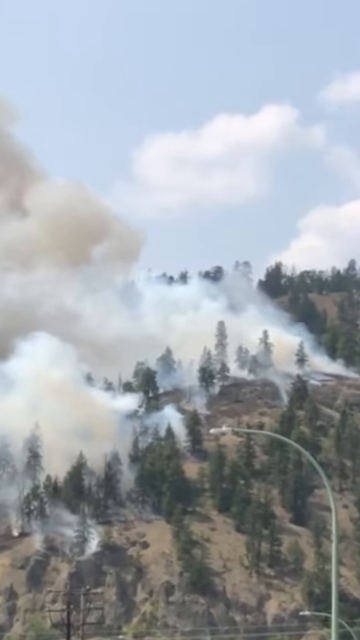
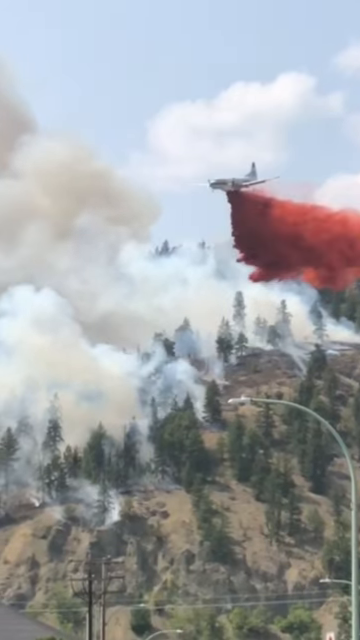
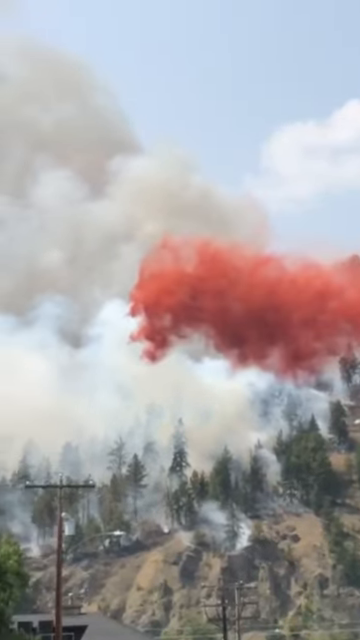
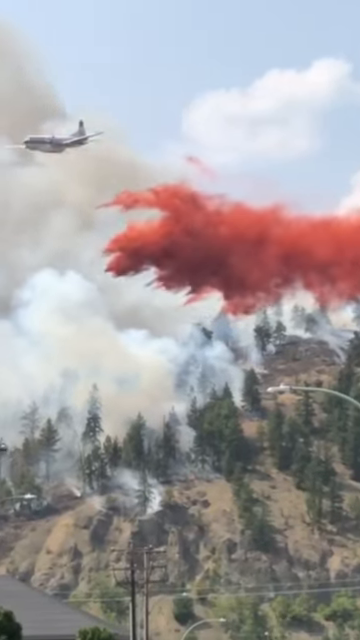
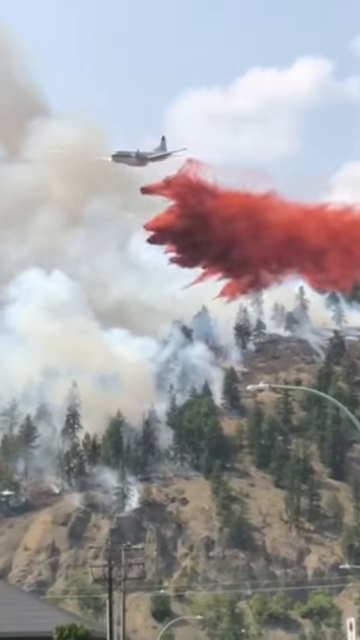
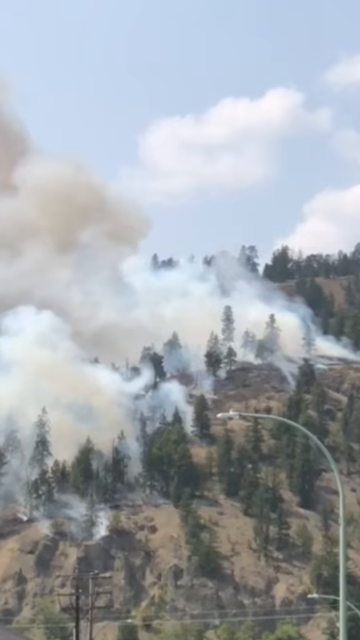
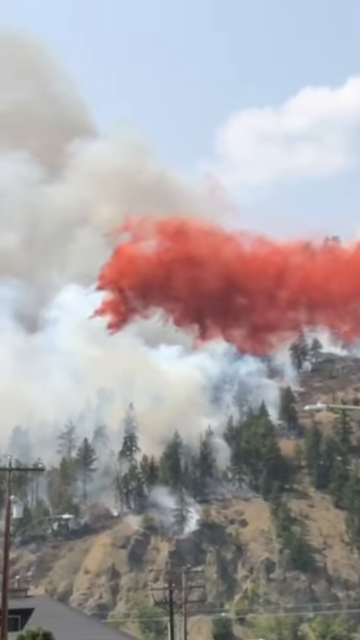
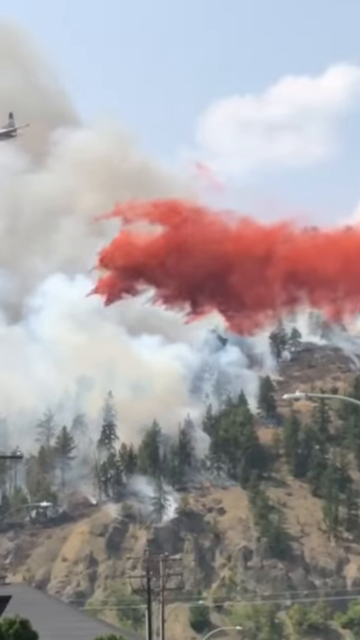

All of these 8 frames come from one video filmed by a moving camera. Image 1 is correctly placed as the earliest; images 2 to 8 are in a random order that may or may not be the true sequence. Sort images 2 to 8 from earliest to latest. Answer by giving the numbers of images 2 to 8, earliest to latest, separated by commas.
6, 2, 5, 4, 8, 7, 3
